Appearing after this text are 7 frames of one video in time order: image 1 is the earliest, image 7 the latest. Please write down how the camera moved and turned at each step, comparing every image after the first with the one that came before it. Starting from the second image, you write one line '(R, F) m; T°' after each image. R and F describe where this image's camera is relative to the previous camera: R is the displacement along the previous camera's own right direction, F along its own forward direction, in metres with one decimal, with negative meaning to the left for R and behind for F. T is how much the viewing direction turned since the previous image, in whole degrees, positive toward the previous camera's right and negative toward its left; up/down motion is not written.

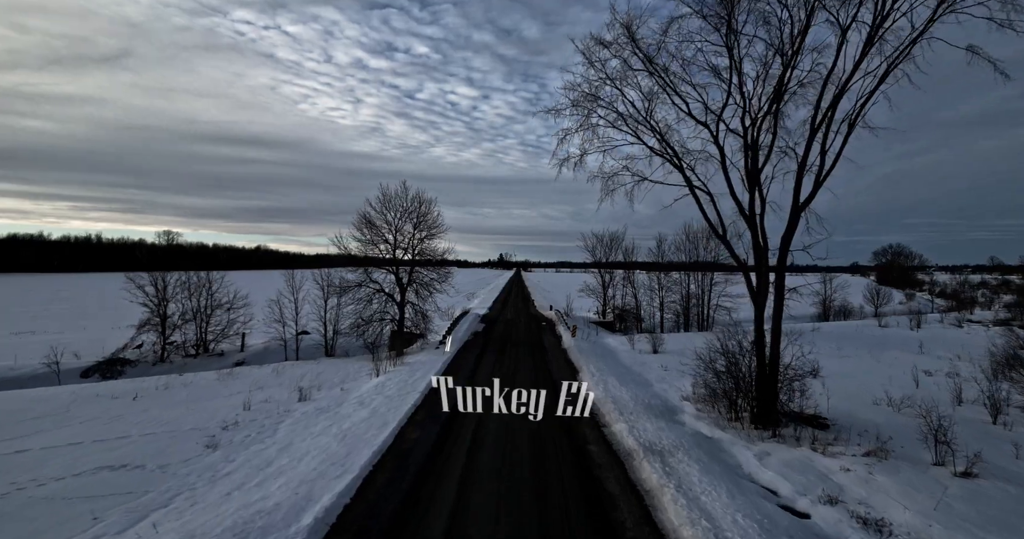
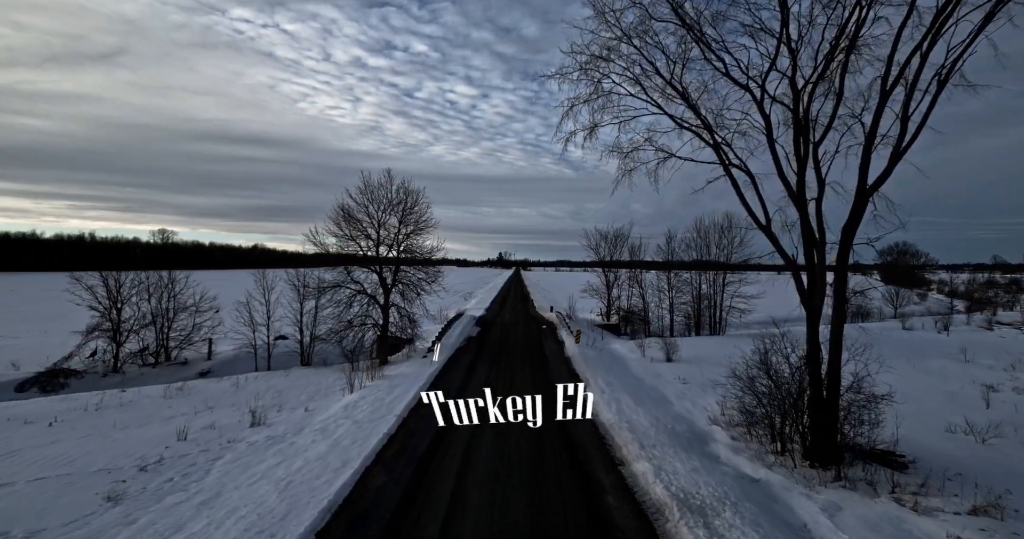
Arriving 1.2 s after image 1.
(+0.1, +2.1) m; 0°
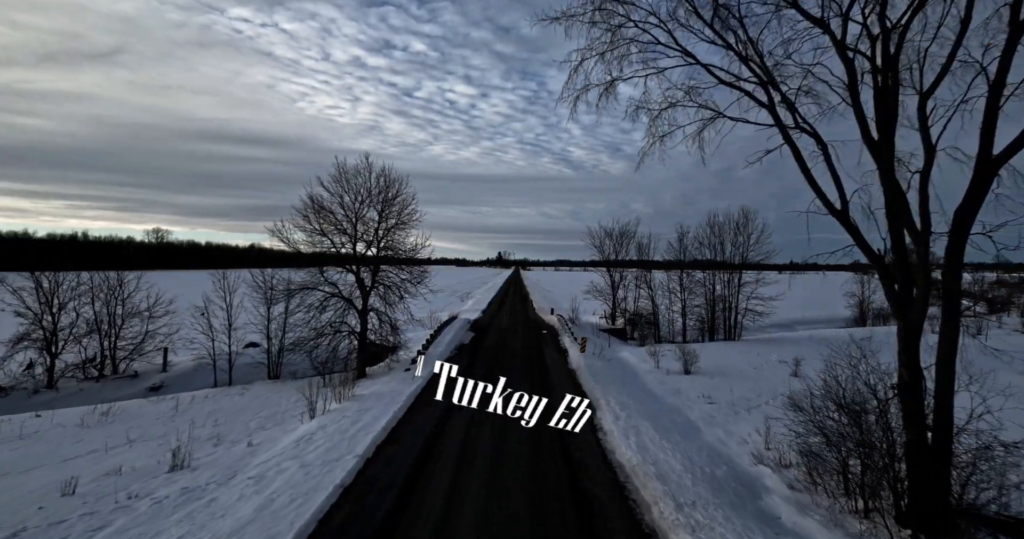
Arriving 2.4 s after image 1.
(+0.1, +2.3) m; 0°
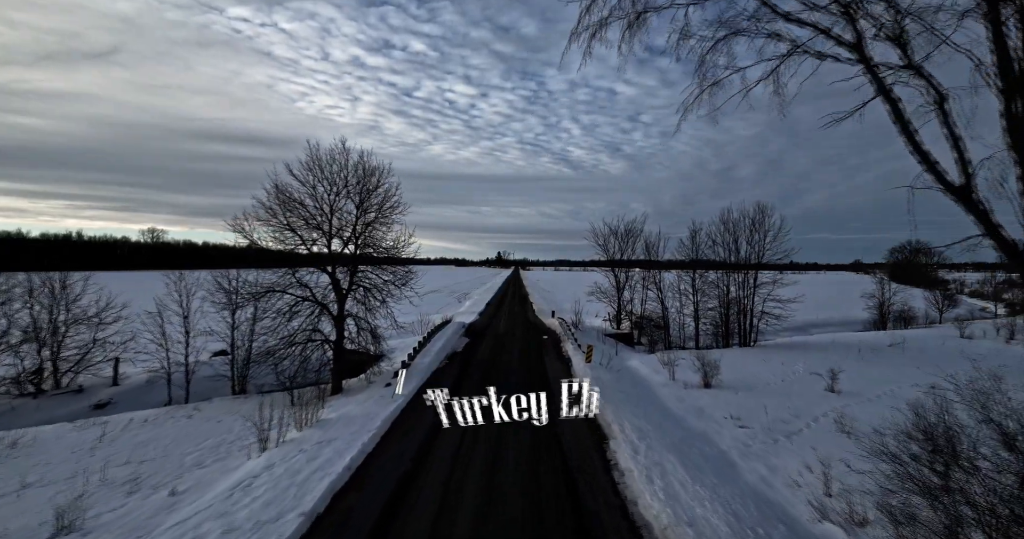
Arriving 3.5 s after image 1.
(+0.1, +1.9) m; 0°
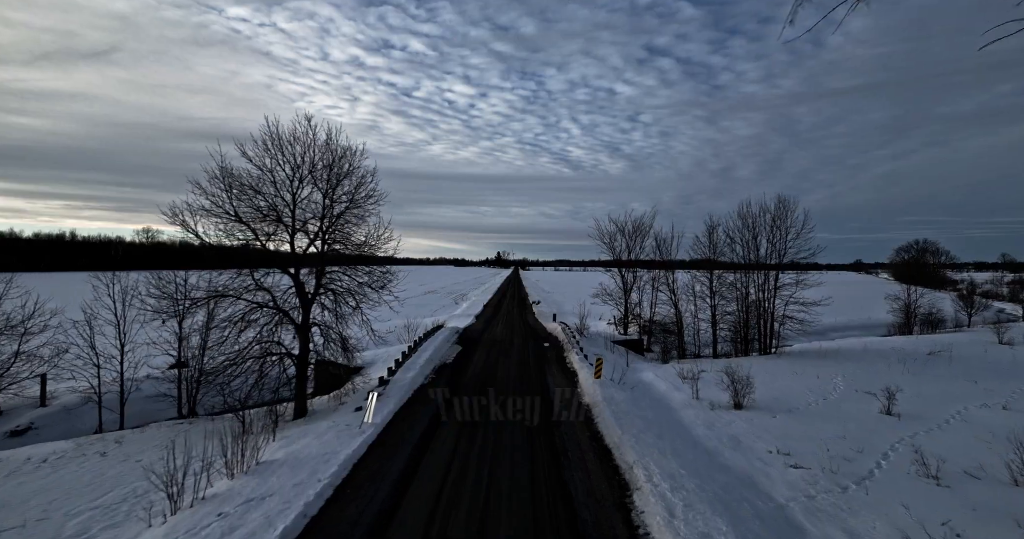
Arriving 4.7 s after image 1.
(+0.1, +2.2) m; 0°
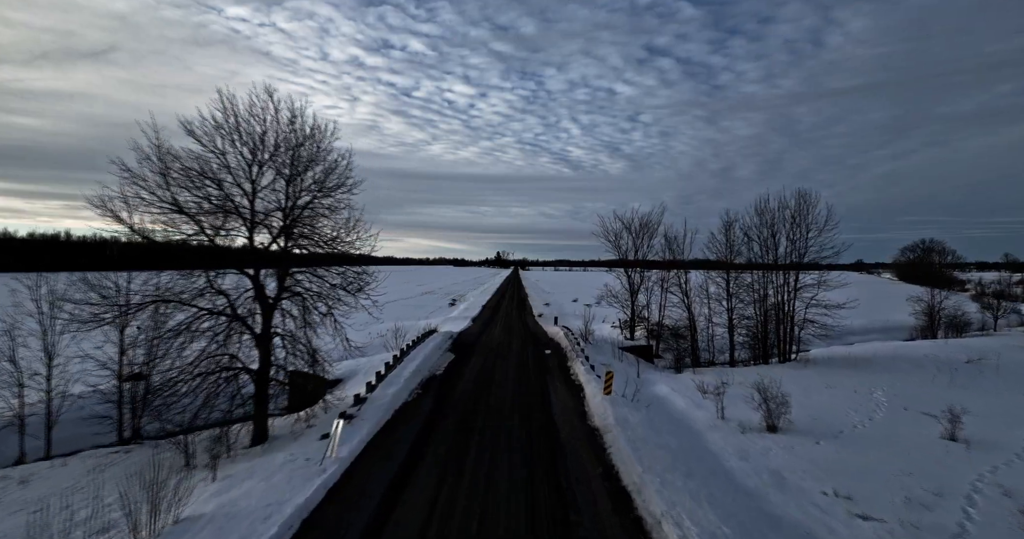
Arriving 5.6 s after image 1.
(+0.1, +1.7) m; 0°
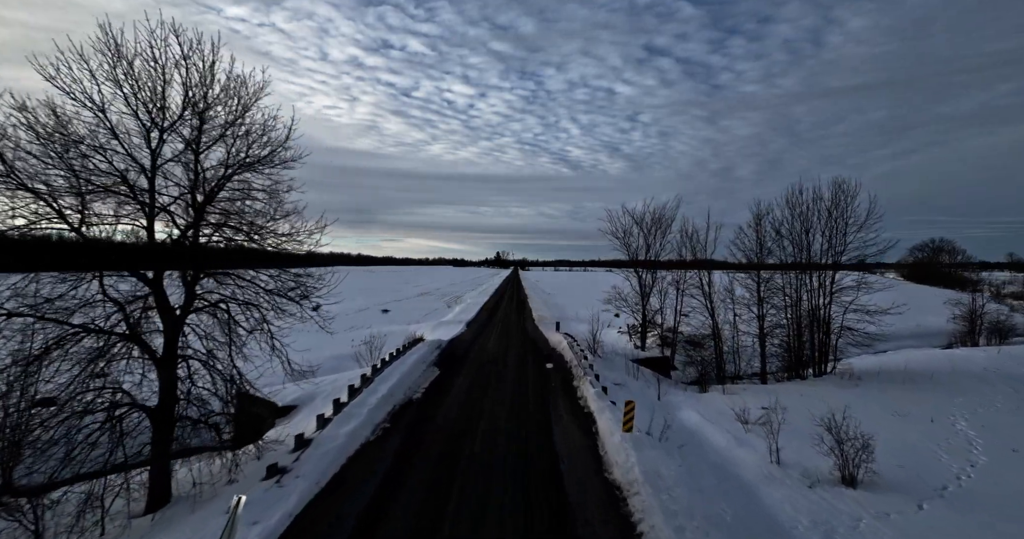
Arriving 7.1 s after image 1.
(+0.2, +2.6) m; 0°
